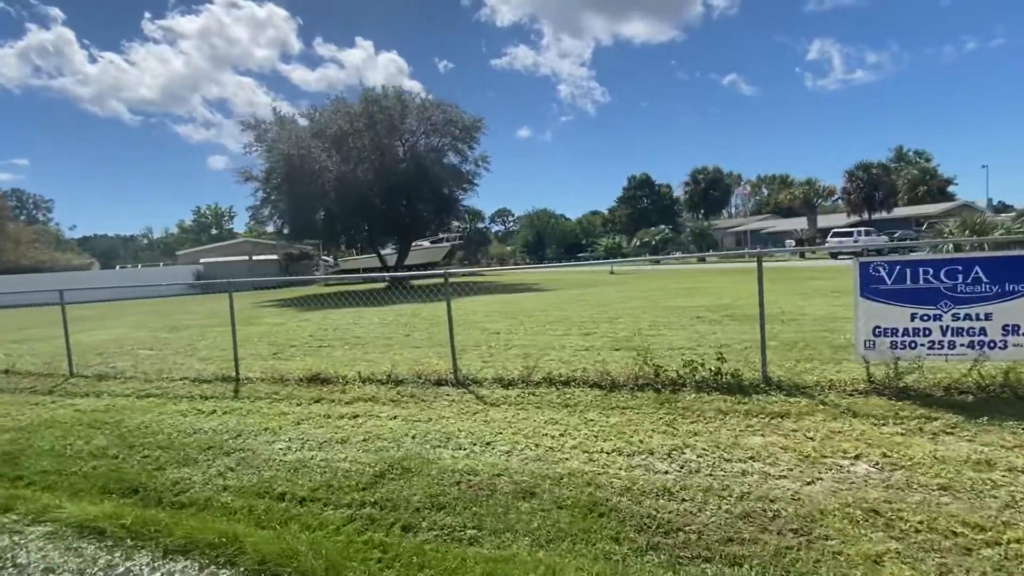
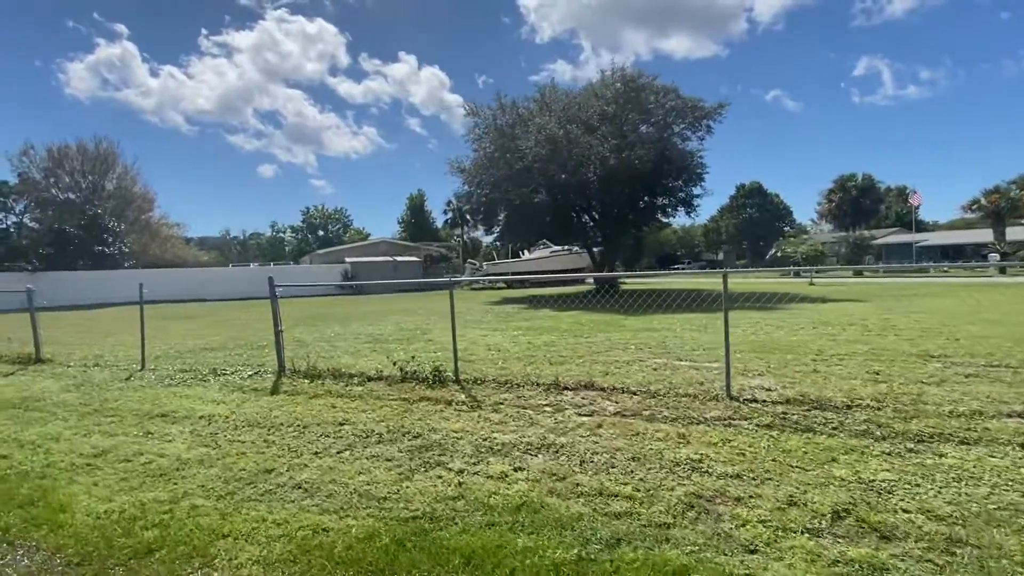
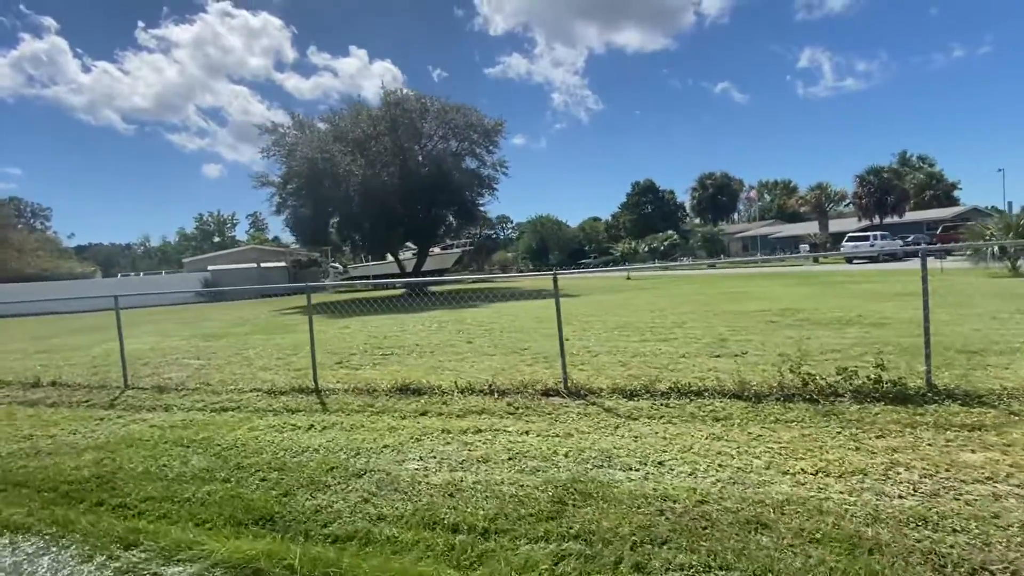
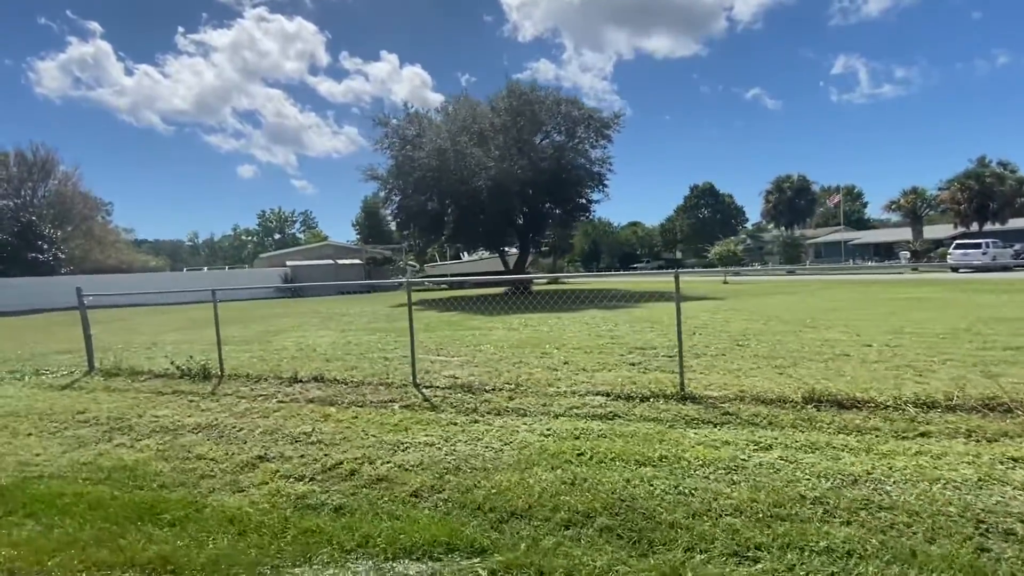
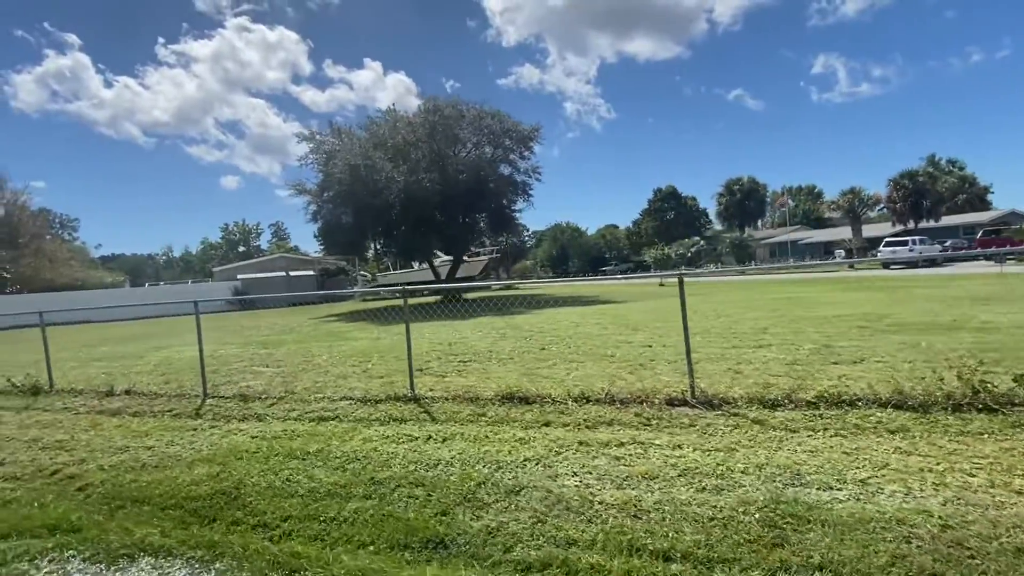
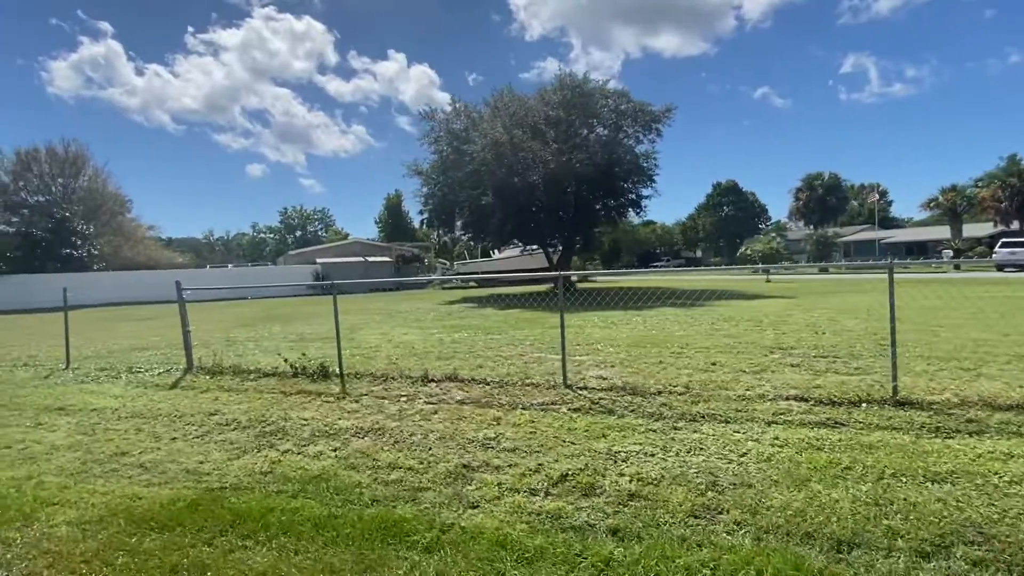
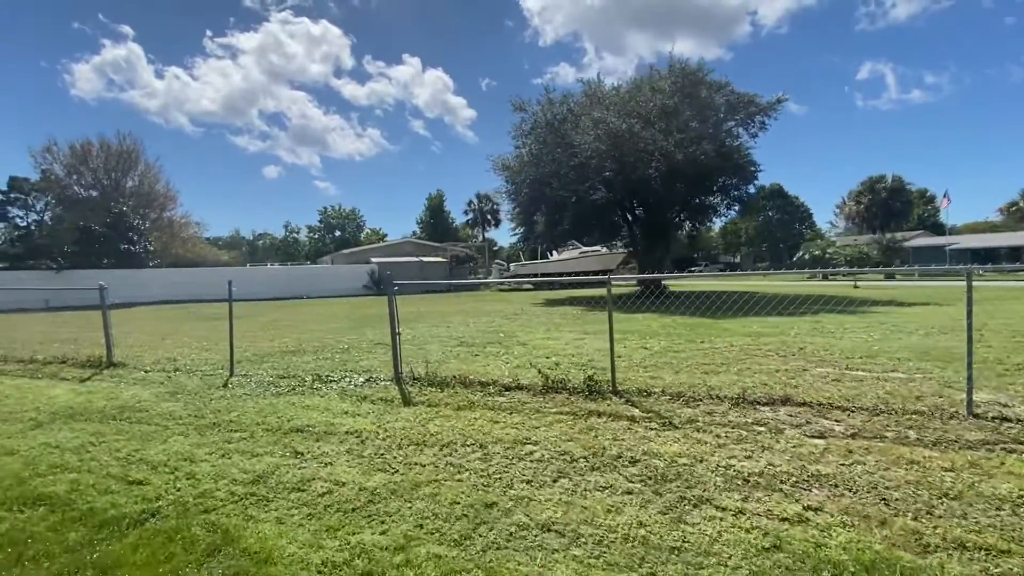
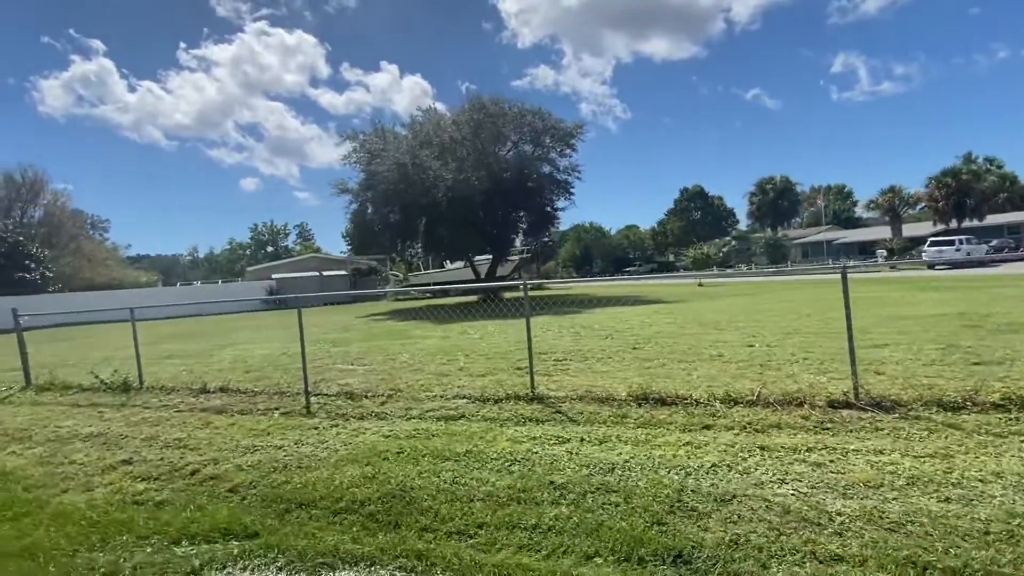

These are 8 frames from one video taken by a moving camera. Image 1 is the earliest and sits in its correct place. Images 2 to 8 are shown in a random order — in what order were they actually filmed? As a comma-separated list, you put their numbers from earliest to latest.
3, 5, 8, 4, 6, 2, 7
